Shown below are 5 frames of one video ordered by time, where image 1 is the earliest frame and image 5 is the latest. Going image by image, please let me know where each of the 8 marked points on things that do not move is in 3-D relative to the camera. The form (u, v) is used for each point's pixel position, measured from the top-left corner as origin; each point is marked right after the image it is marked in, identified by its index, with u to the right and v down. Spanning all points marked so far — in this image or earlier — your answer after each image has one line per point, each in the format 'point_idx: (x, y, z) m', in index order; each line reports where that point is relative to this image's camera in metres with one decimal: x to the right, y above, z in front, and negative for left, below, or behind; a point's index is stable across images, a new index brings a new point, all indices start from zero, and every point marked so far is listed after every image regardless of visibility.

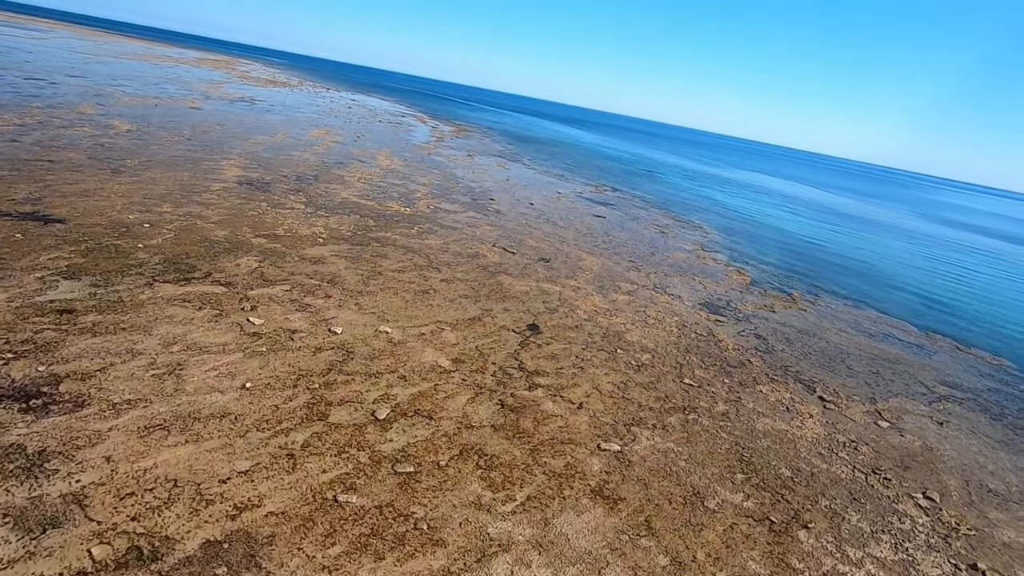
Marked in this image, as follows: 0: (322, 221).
0: (-3.2, +1.1, +7.9) m
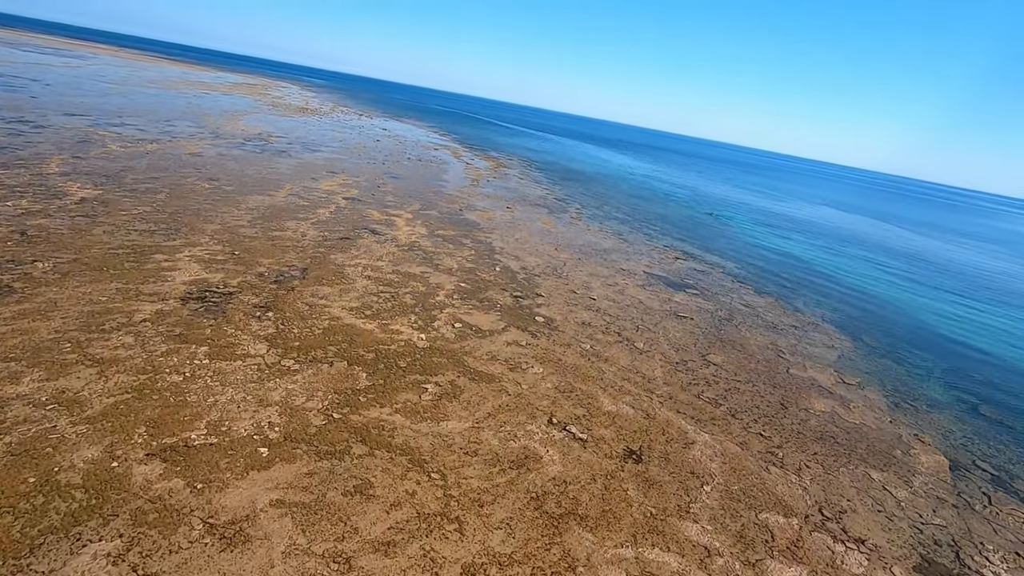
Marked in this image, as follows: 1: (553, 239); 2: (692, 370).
0: (-2.5, -1.1, +5.1) m
1: (+1.1, +1.3, +13.0) m
2: (+2.7, -1.2, +7.0) m
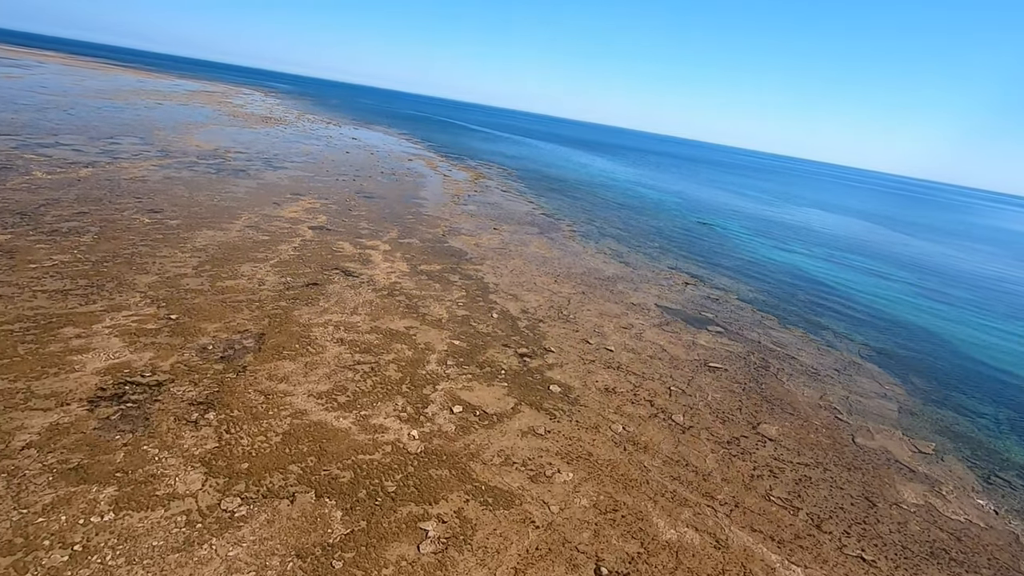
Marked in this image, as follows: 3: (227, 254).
0: (-2.2, -2.0, +3.5) m
1: (+1.0, +0.5, +11.6) m
2: (+2.9, -2.0, +5.7) m
3: (-5.6, +0.7, +9.2) m
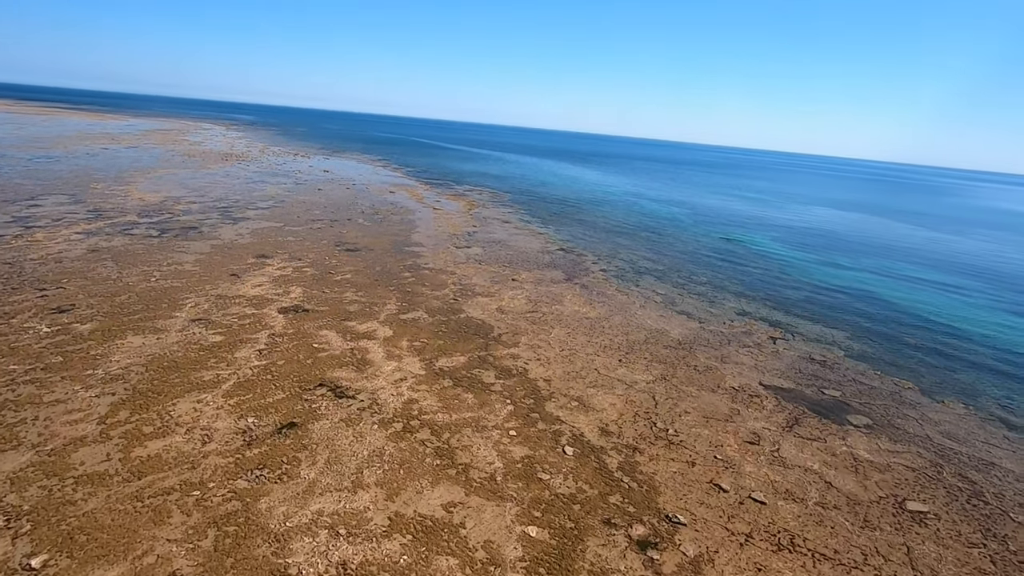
0: (-0.9, -3.5, +0.6) m
1: (+1.8, -0.9, +8.9) m
2: (+4.1, -3.1, +3.0) m
3: (-4.7, -1.2, +6.2) m
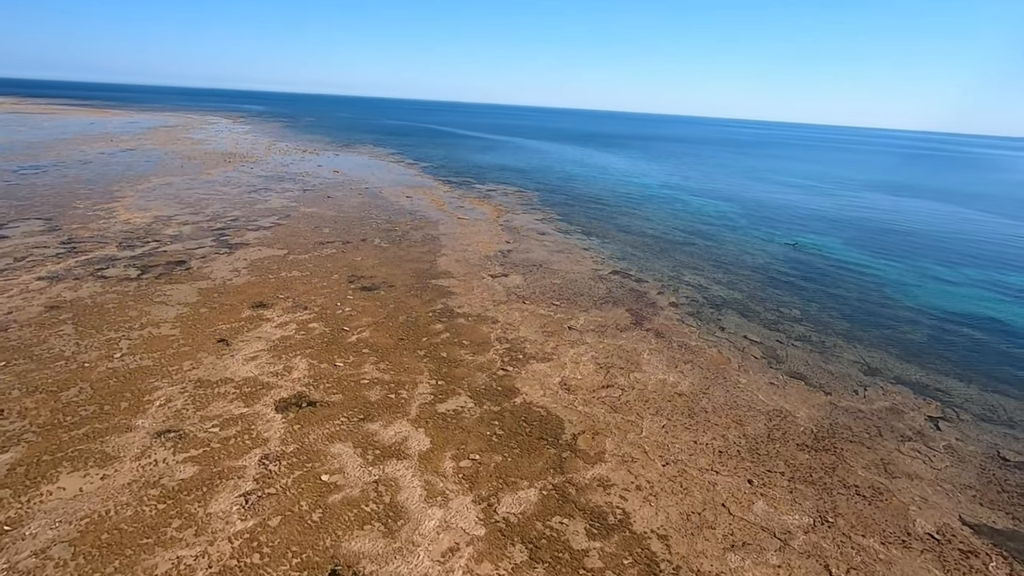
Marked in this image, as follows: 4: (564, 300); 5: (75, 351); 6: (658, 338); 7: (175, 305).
0: (0.0, -5.0, -1.6) m
1: (+2.8, -2.0, +6.5) m
2: (+5.0, -4.4, +0.6) m
3: (-3.7, -2.6, +4.0) m
4: (+1.2, -0.3, +10.8) m
5: (-6.9, -1.0, +7.4) m
6: (+2.9, -1.0, +9.1) m
7: (-6.6, -0.4, +9.1) m
